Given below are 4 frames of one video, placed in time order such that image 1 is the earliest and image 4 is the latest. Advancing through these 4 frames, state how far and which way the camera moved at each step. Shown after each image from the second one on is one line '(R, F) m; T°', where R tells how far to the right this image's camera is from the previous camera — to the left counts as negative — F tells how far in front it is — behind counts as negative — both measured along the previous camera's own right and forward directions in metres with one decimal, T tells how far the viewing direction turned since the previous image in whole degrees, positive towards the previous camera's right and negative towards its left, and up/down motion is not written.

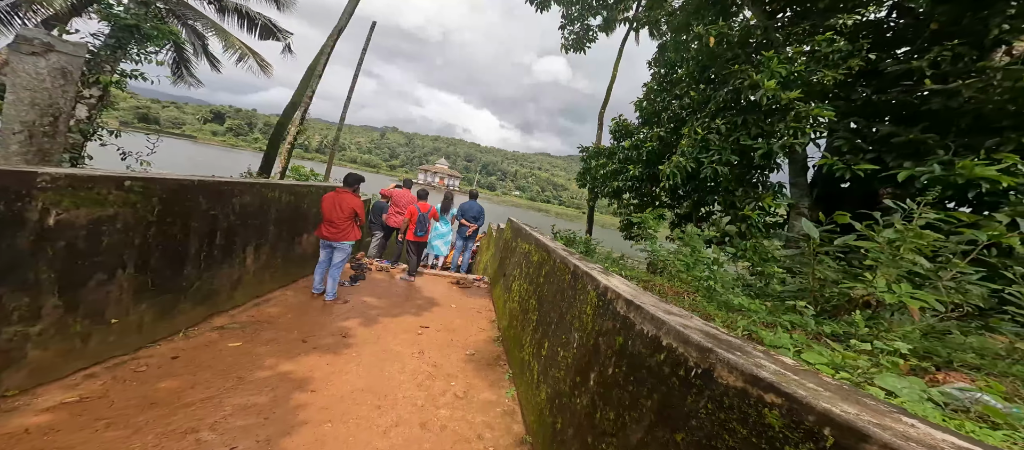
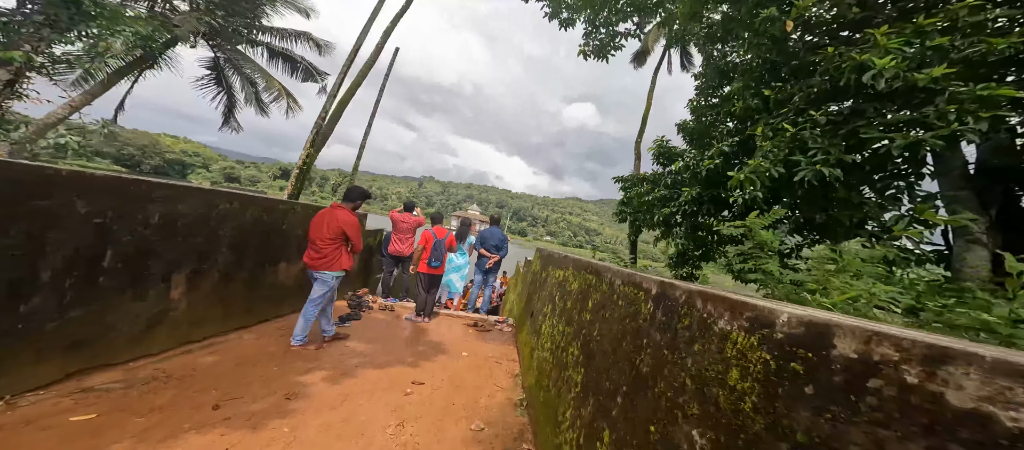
(0.0, +1.0) m; -5°
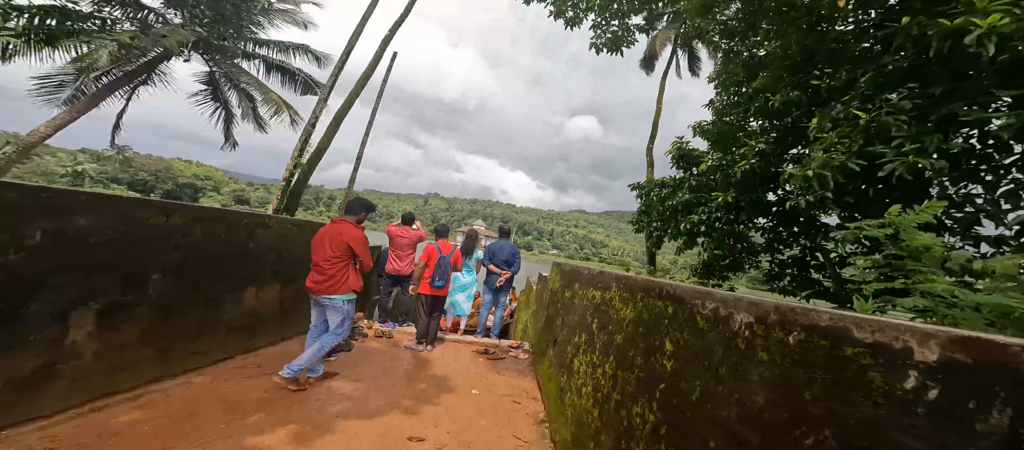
(-0.1, +0.6) m; -1°
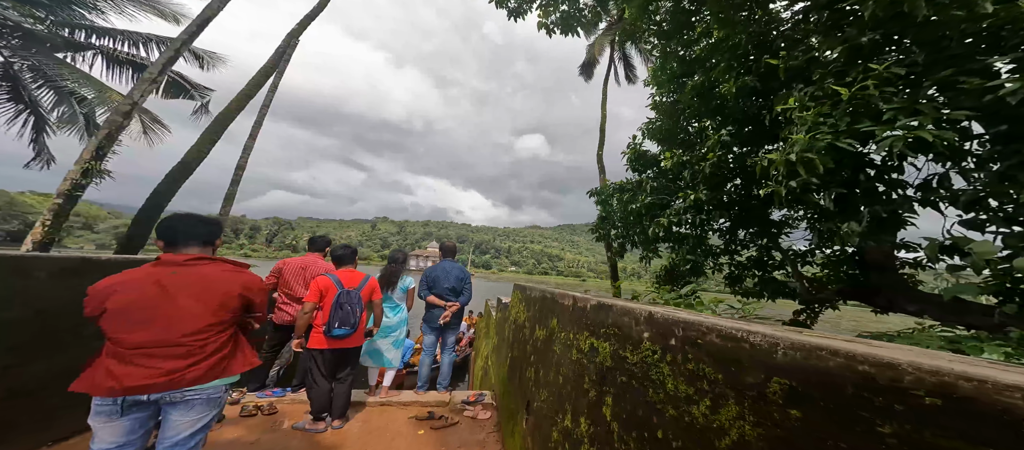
(+0.1, +1.1) m; +7°
